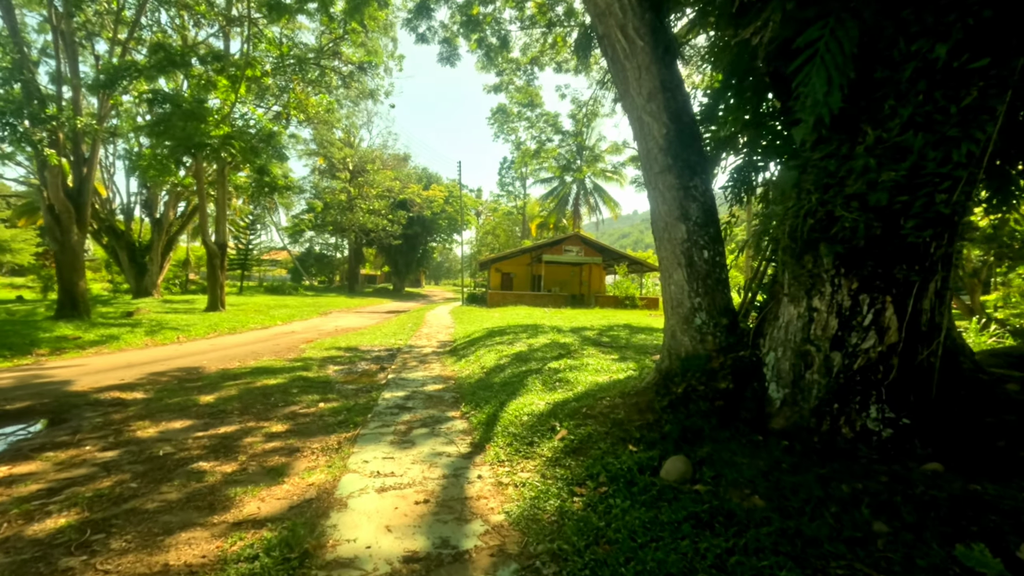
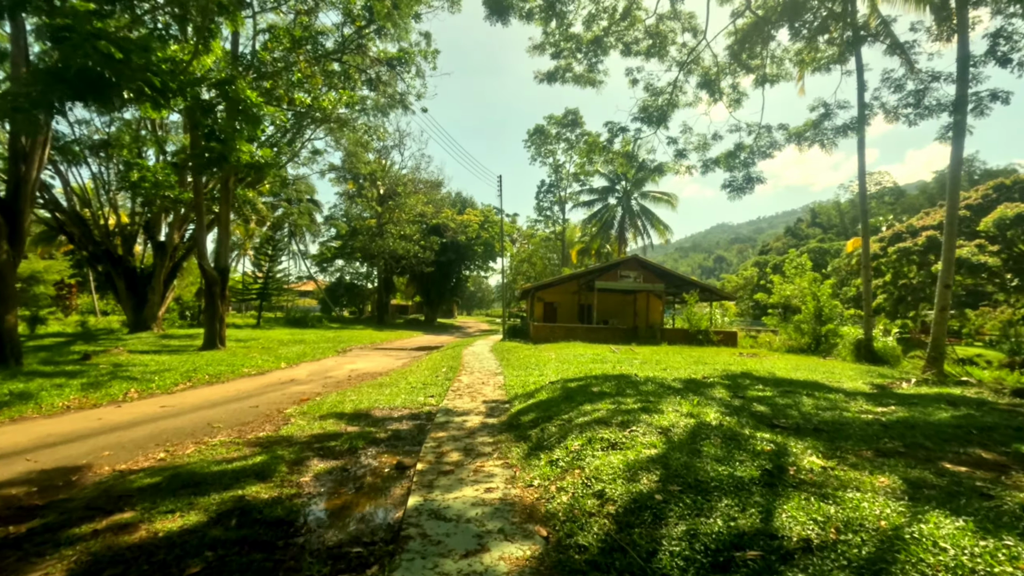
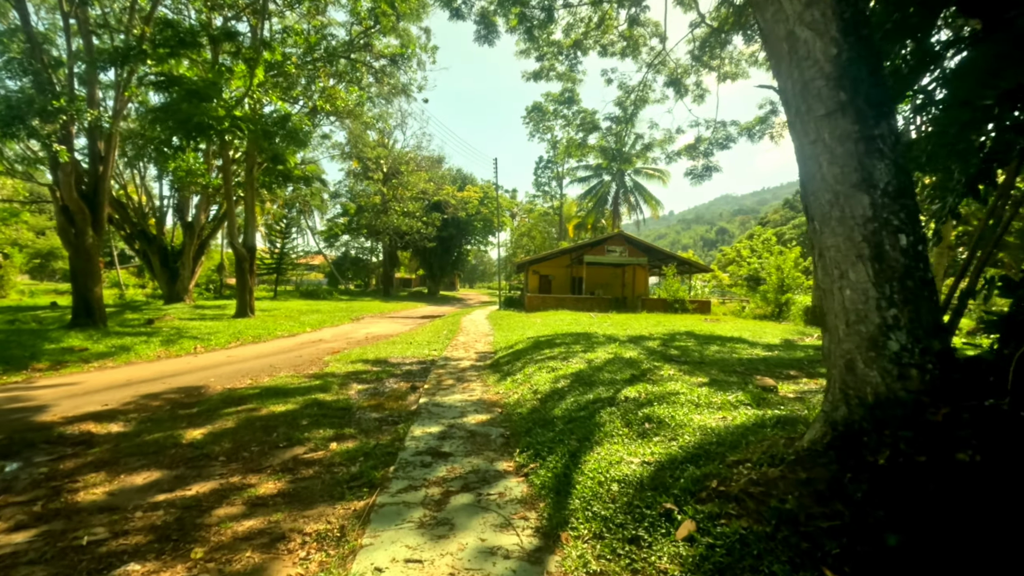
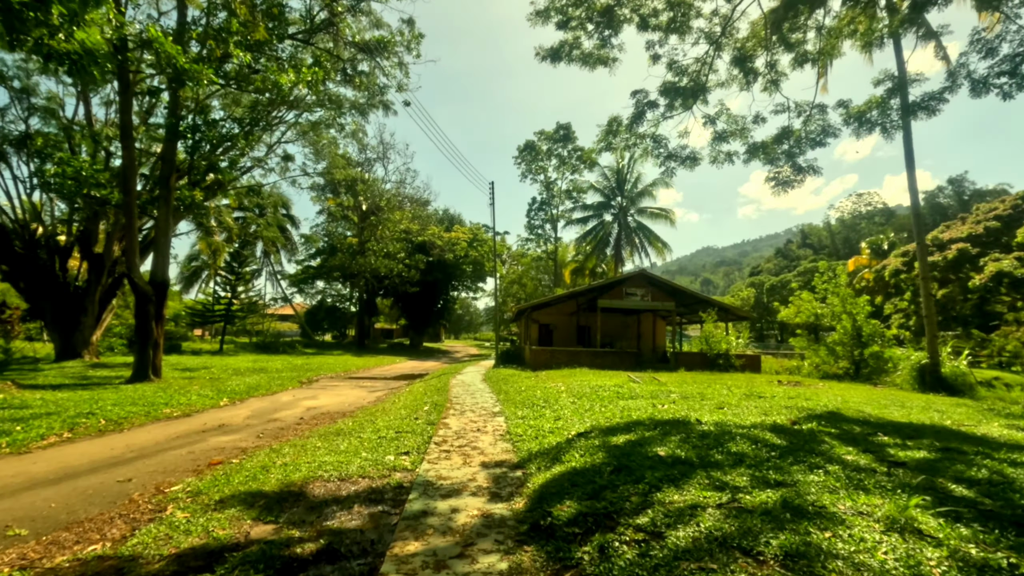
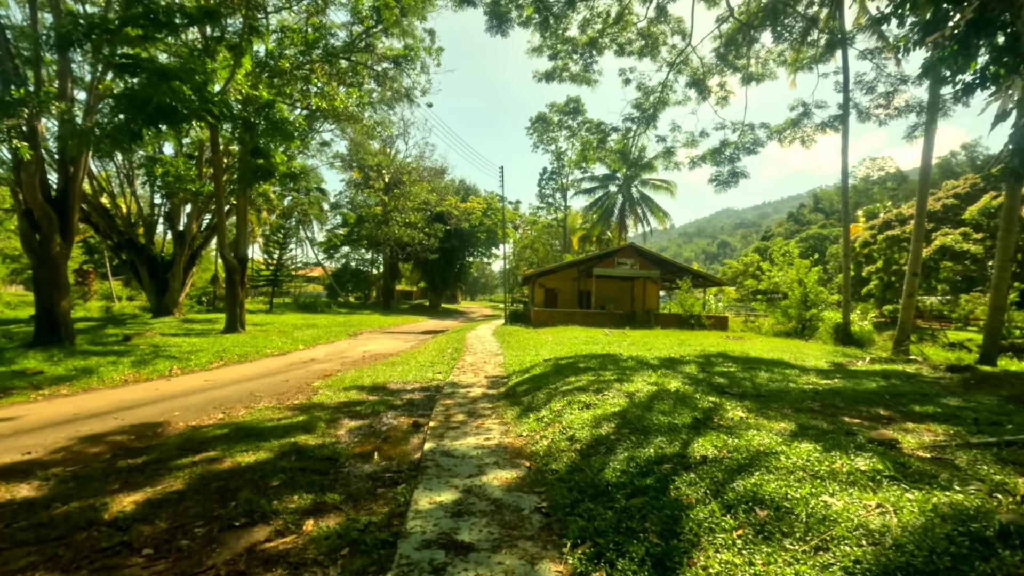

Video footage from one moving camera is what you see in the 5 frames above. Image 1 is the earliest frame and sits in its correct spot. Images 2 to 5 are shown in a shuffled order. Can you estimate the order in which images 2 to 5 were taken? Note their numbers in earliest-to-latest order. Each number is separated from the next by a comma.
3, 5, 2, 4
